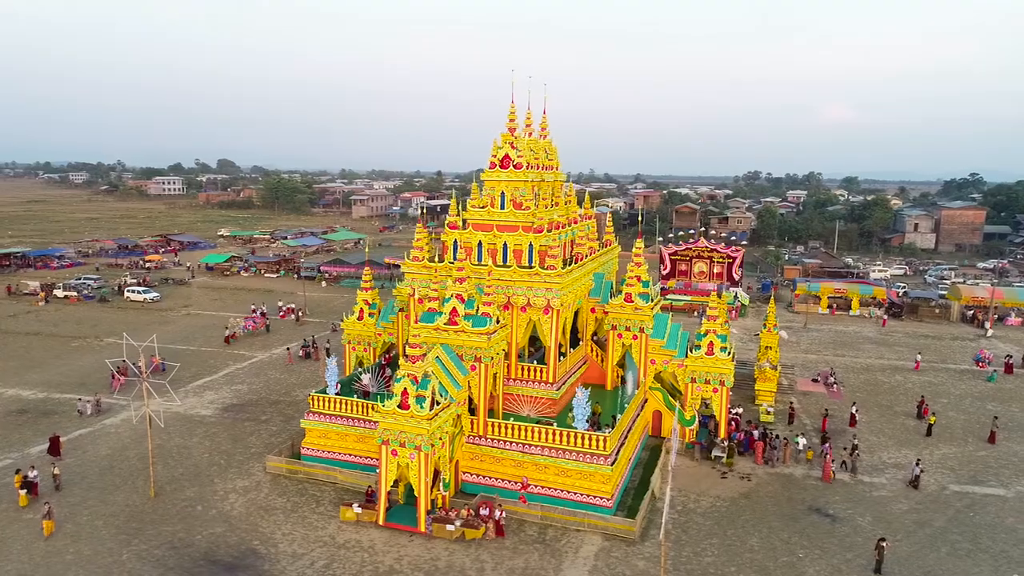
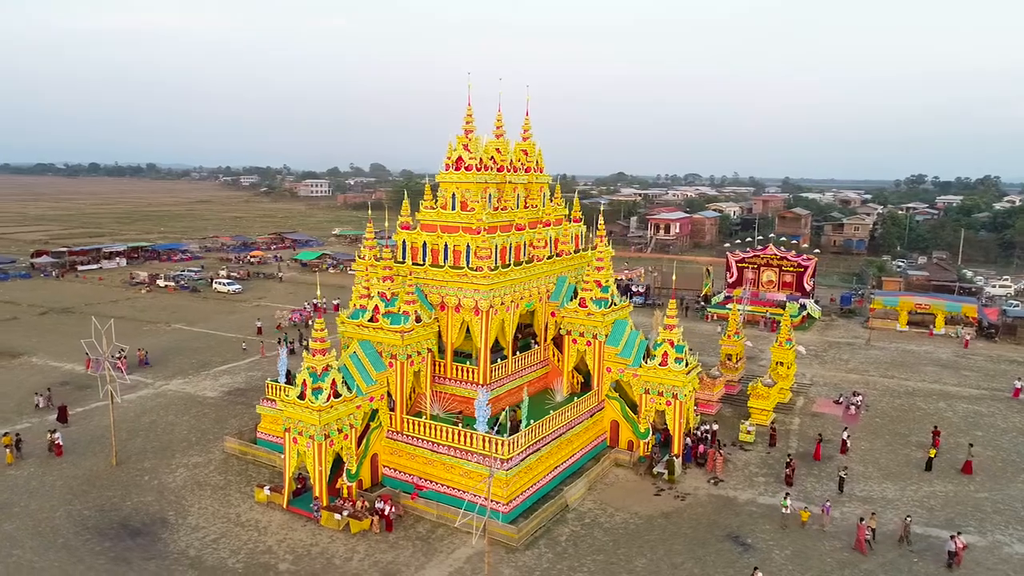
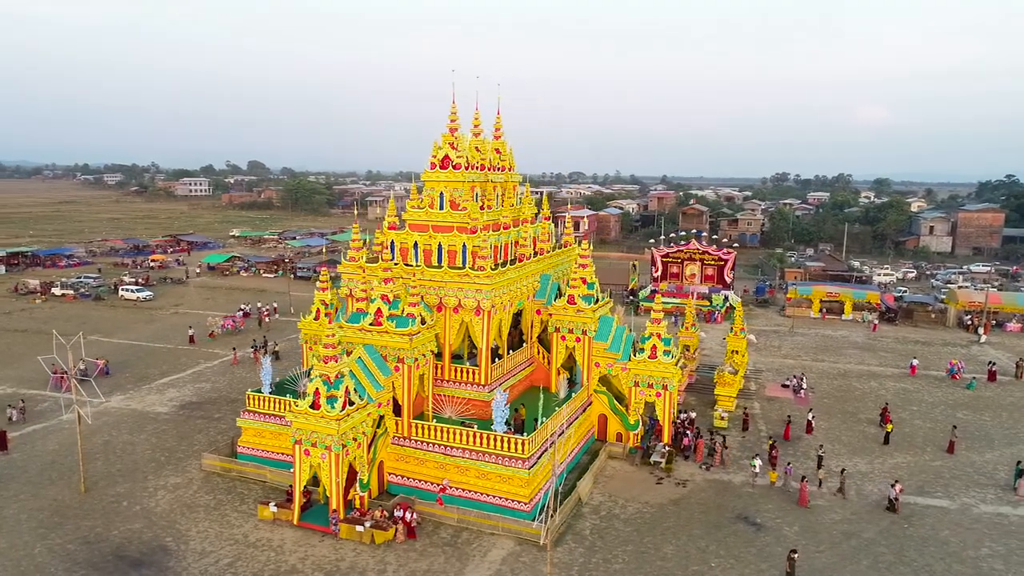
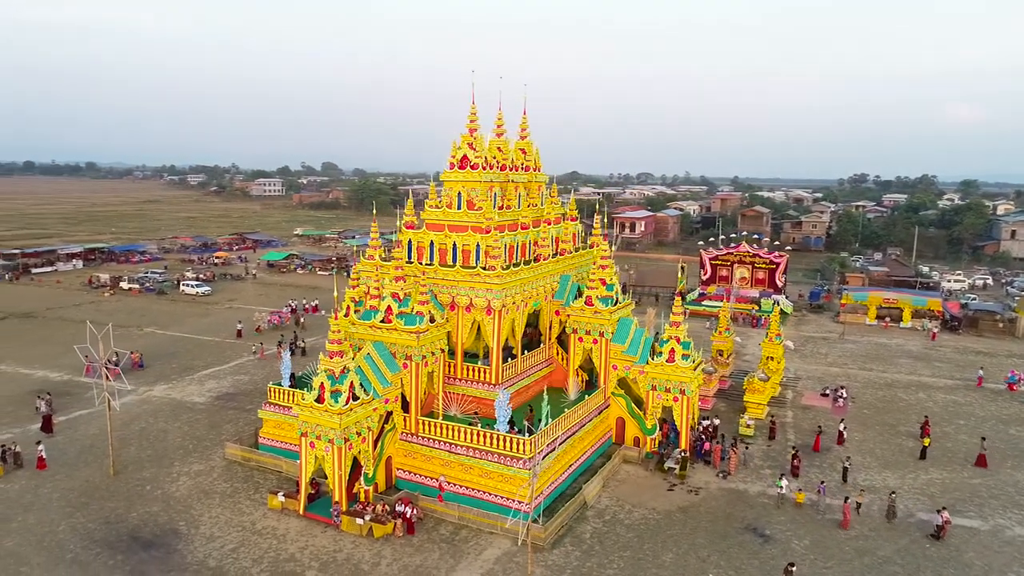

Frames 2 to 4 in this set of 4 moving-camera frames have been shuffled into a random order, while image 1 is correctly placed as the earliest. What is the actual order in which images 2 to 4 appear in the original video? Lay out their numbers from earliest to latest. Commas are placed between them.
3, 4, 2
